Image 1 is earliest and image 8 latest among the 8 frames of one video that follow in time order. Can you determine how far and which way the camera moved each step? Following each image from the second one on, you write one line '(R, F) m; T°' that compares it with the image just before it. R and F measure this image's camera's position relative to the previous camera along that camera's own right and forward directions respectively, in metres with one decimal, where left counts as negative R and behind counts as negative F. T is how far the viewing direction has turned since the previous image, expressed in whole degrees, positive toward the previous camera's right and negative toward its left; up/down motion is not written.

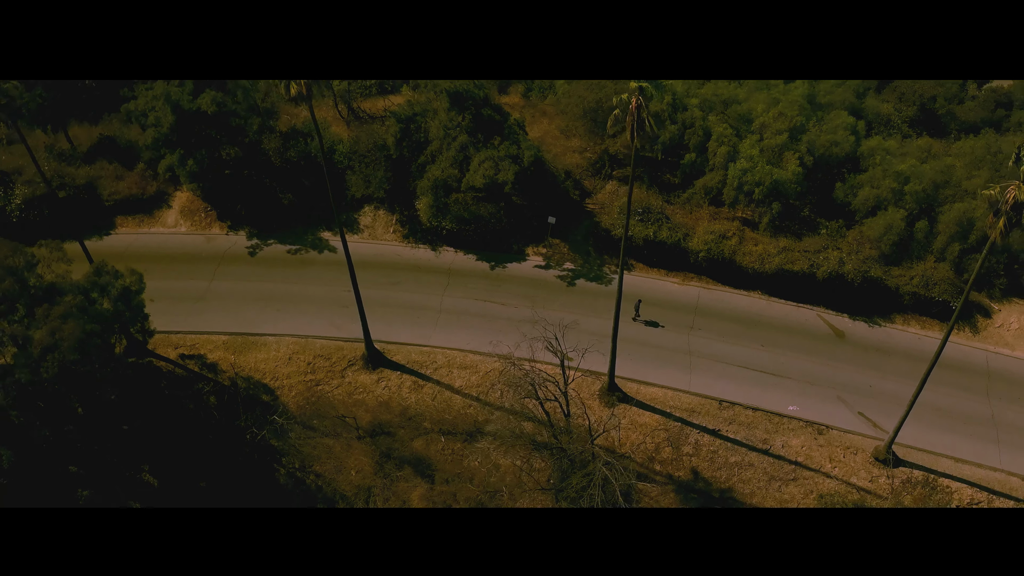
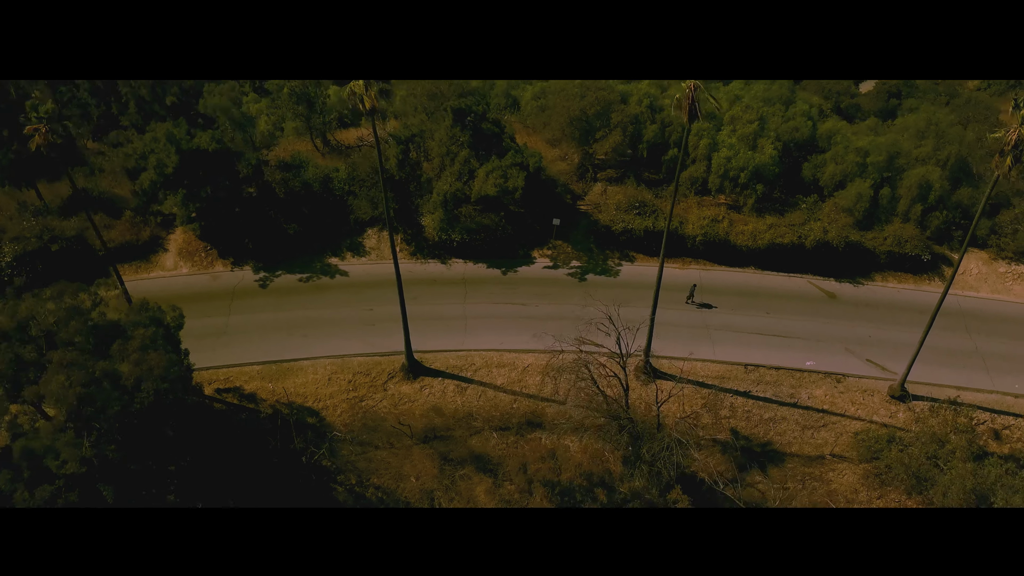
(-5.1, -1.1) m; +8°
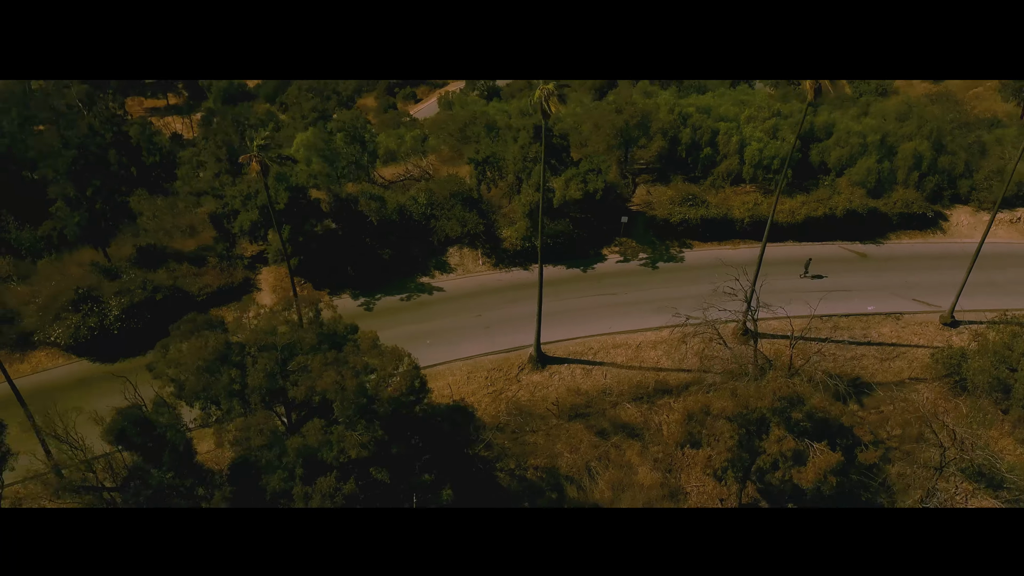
(-9.7, -2.2) m; +10°
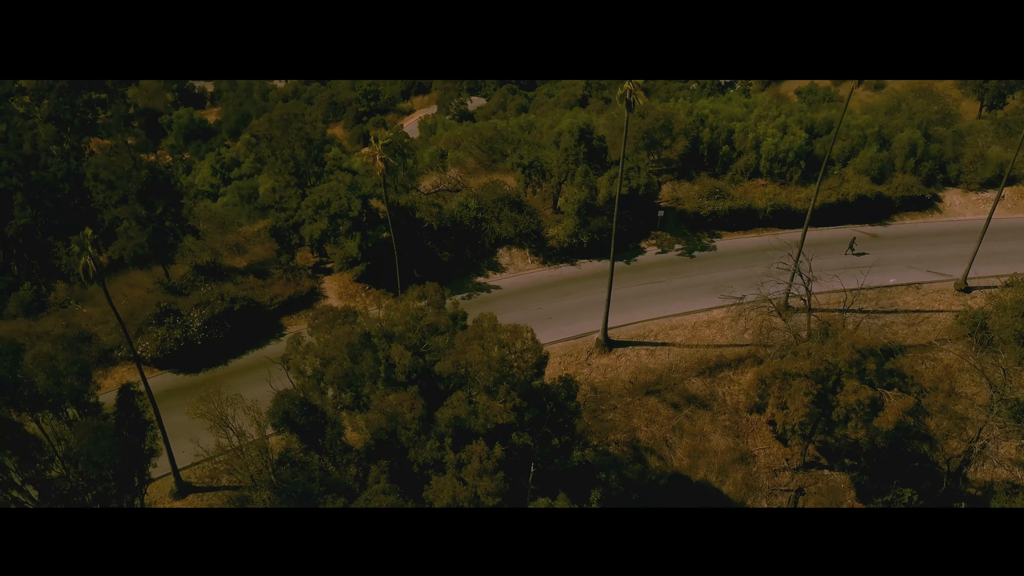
(-5.5, -1.9) m; +5°
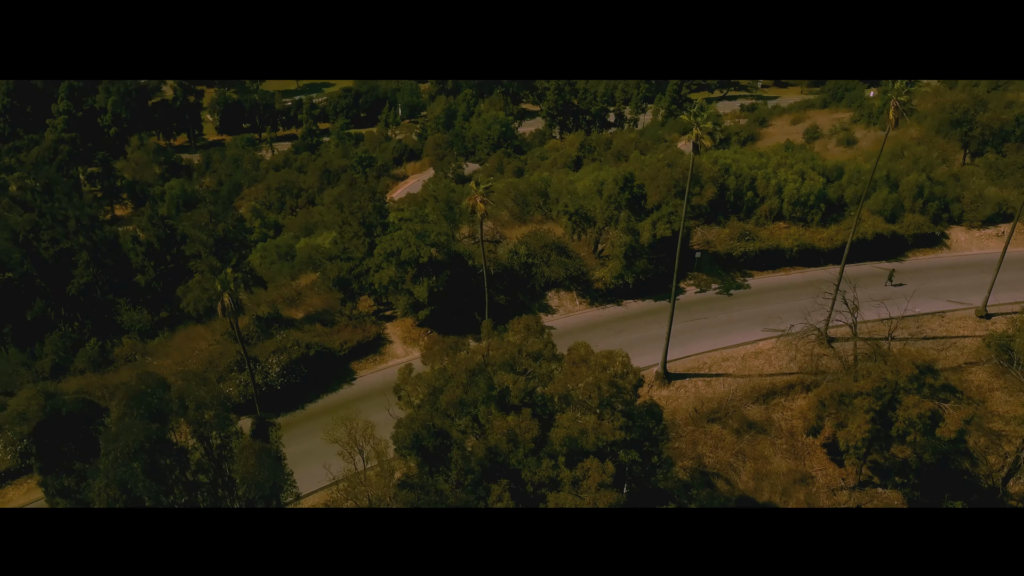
(-4.4, -1.7) m; +3°
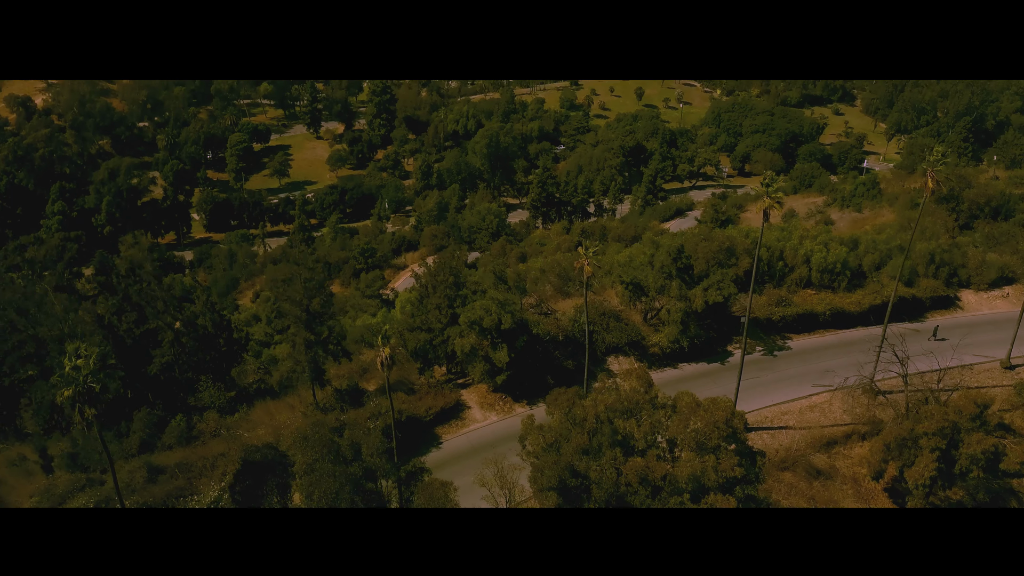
(-5.5, -2.3) m; +3°
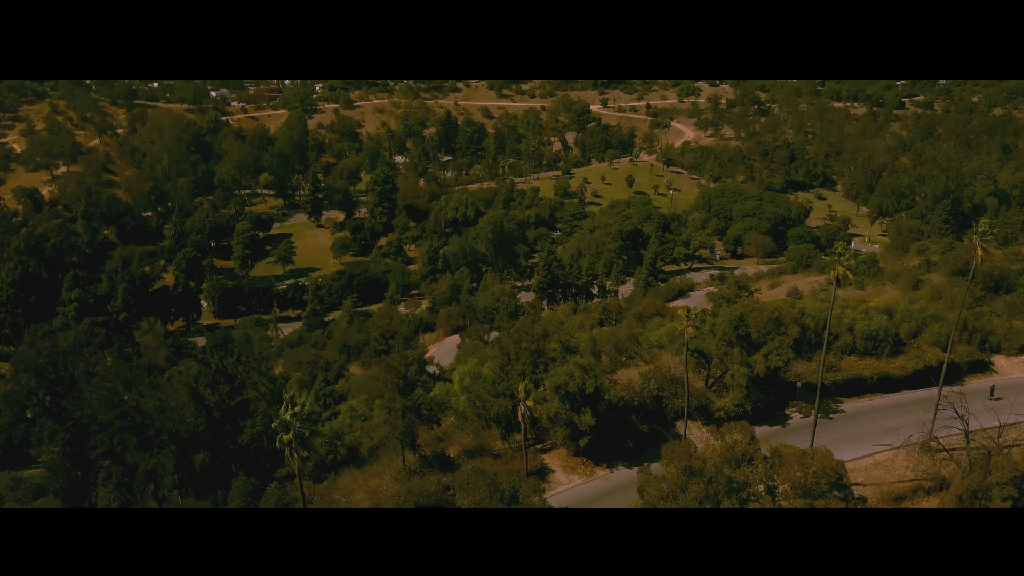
(-5.1, -2.3) m; +2°
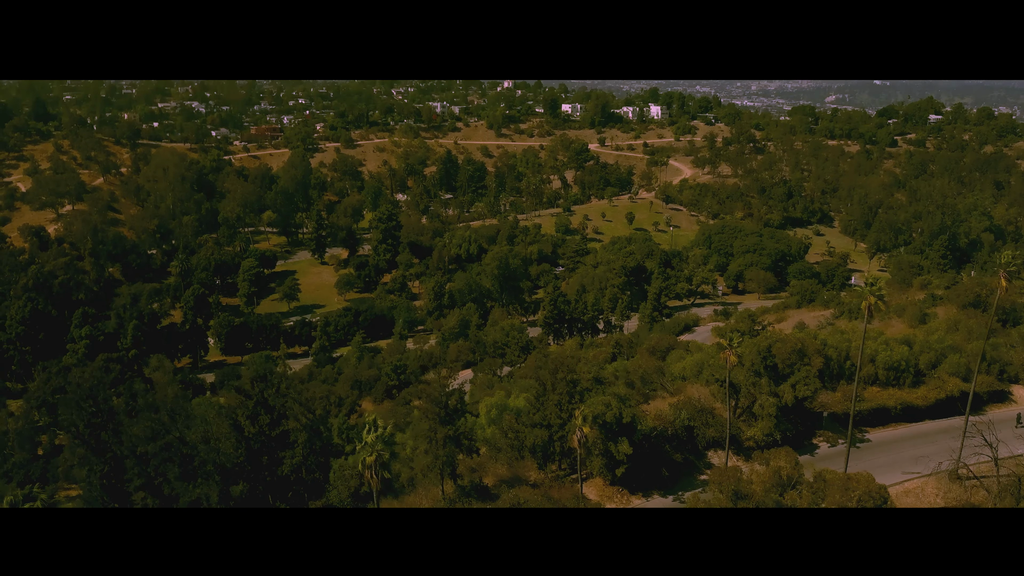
(-2.2, -1.0) m; 0°
